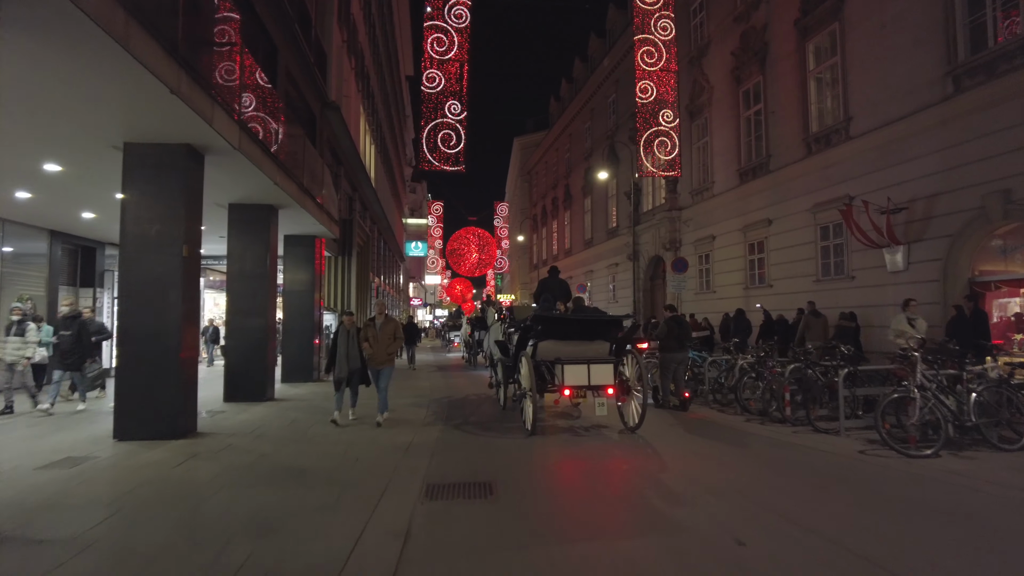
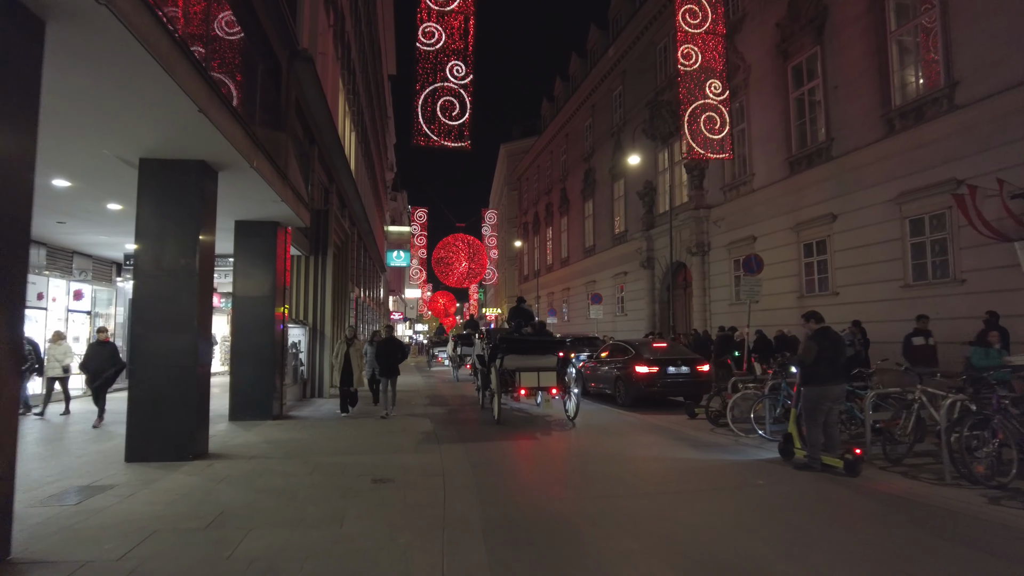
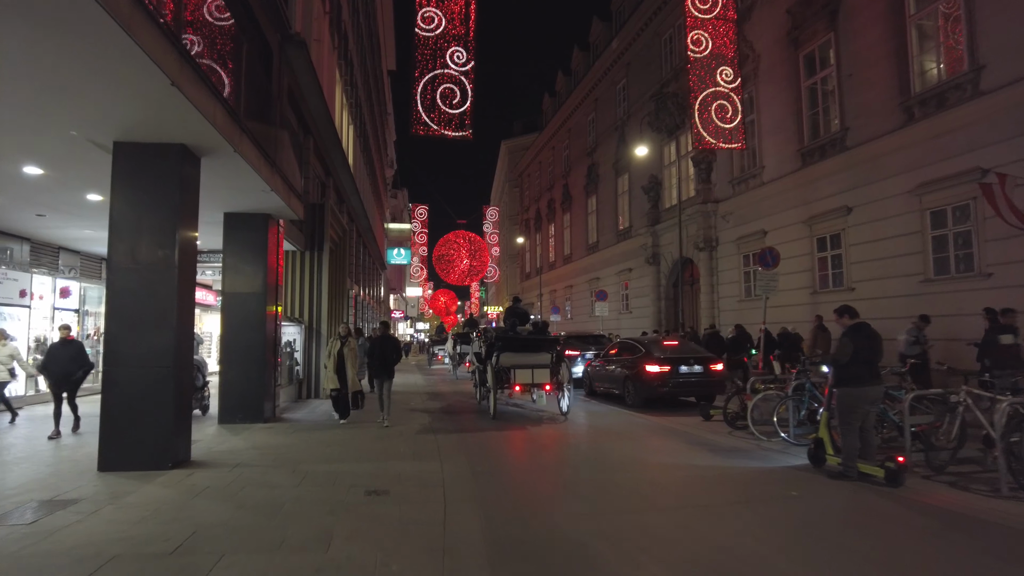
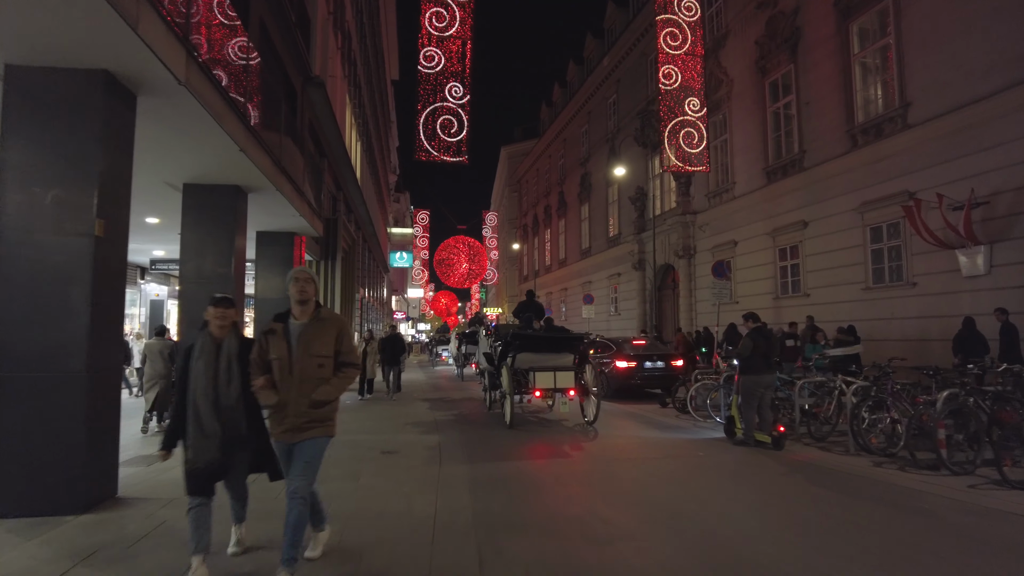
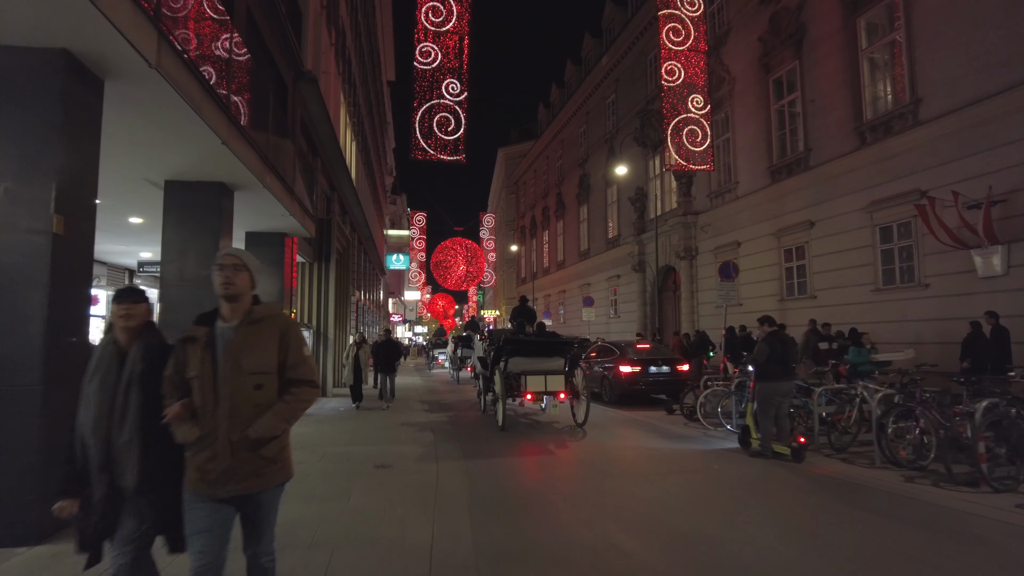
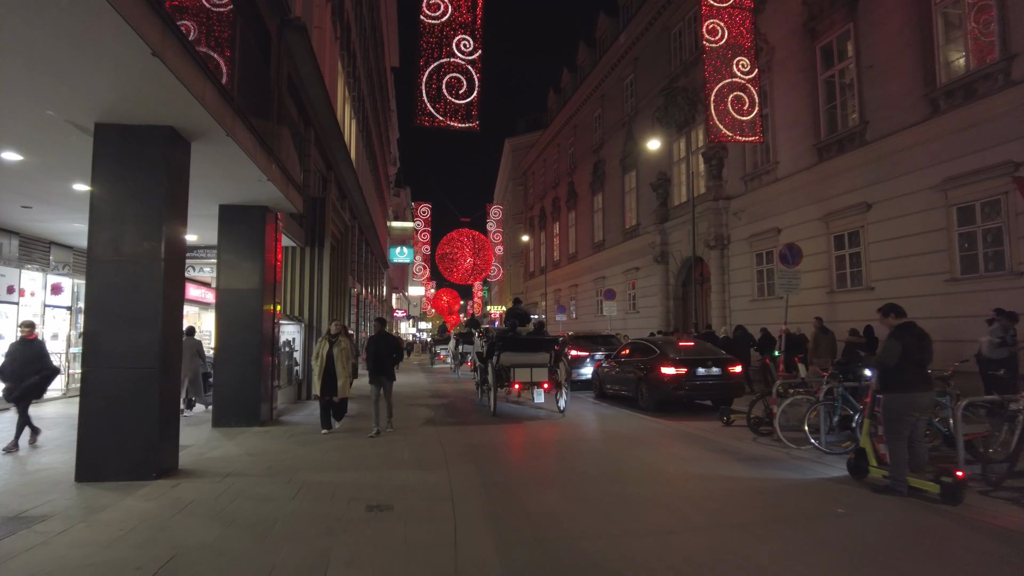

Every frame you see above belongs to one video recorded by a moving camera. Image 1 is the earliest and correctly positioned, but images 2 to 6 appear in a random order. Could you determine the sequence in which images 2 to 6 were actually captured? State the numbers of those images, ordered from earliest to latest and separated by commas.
4, 5, 2, 3, 6
